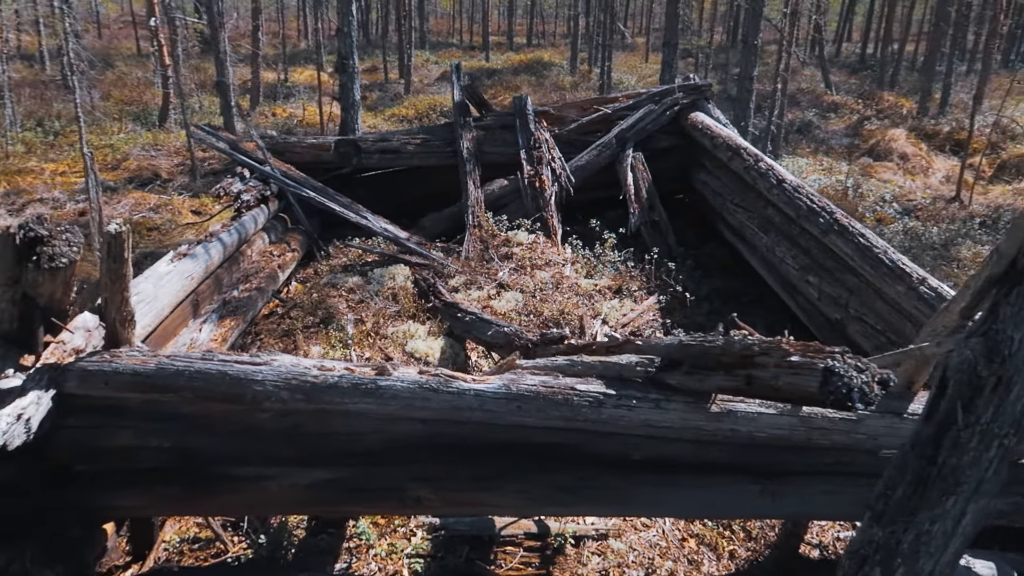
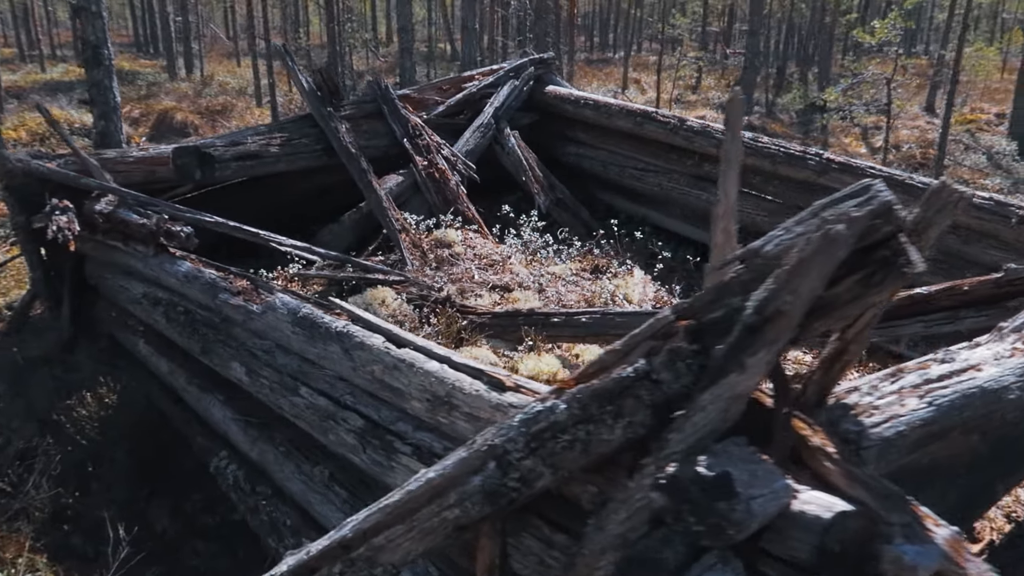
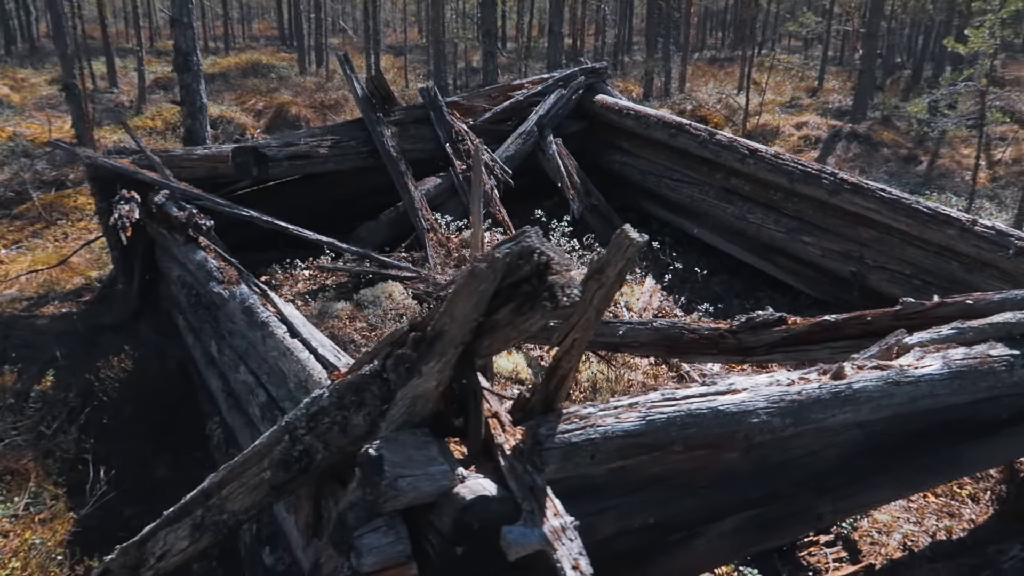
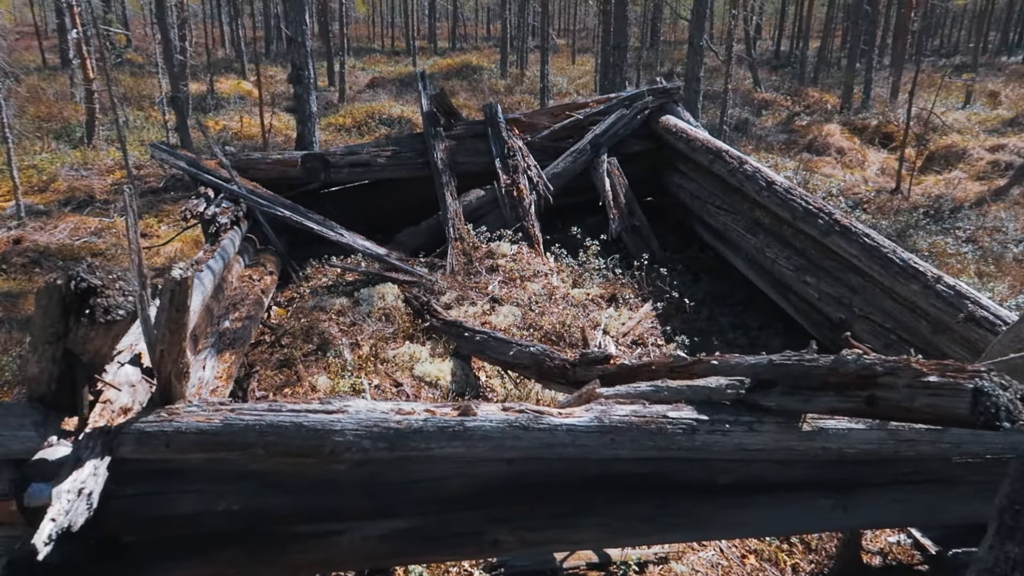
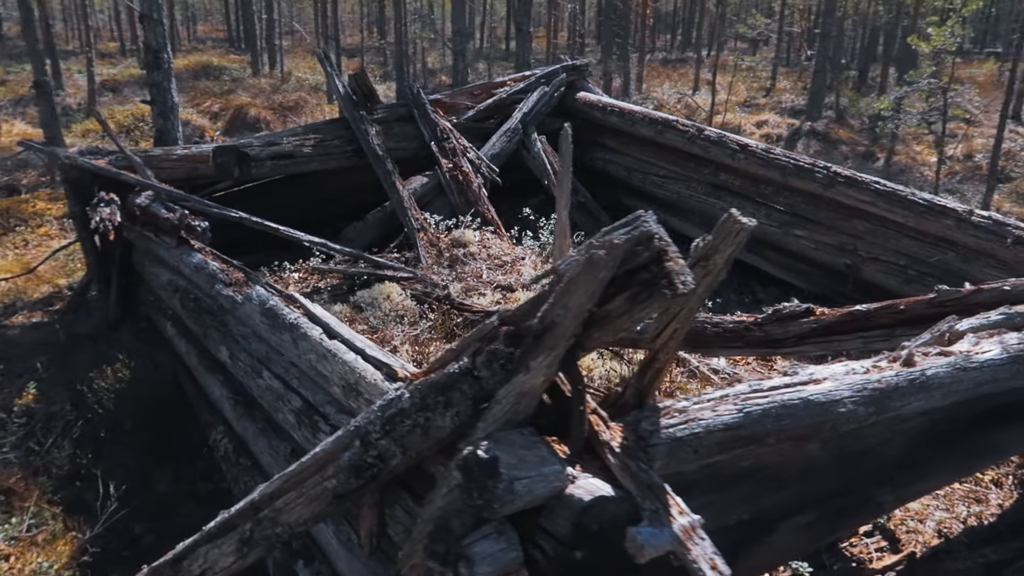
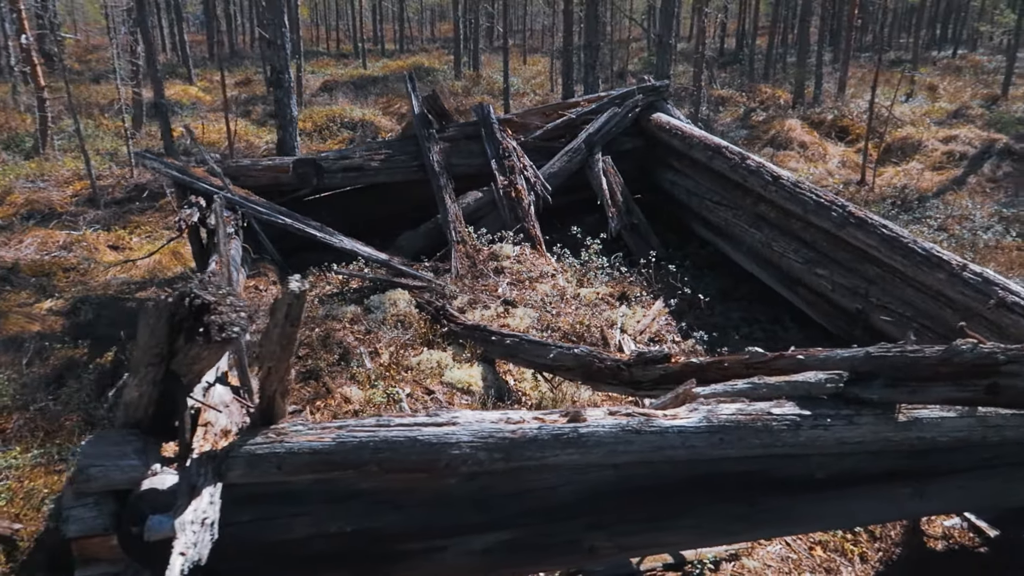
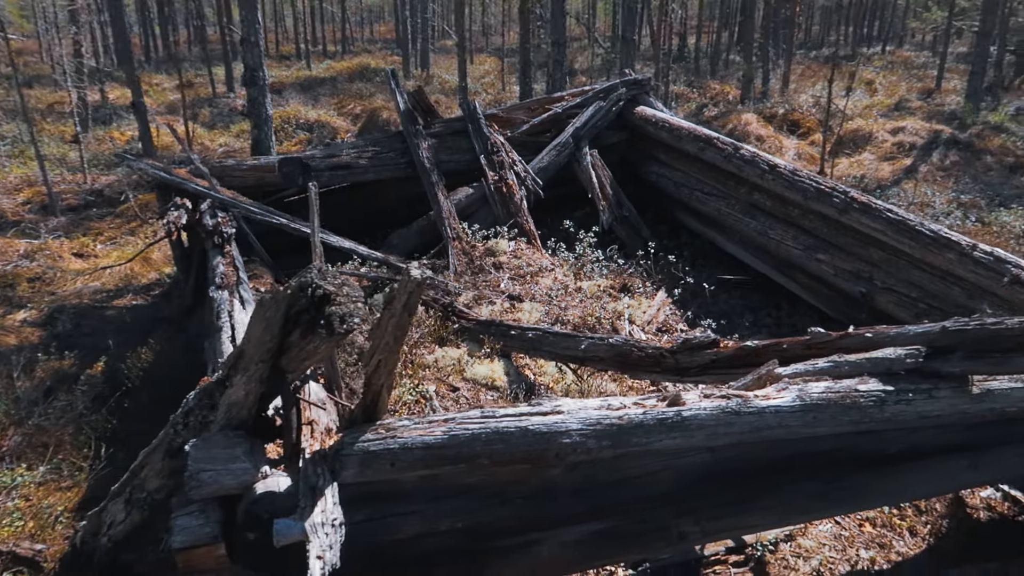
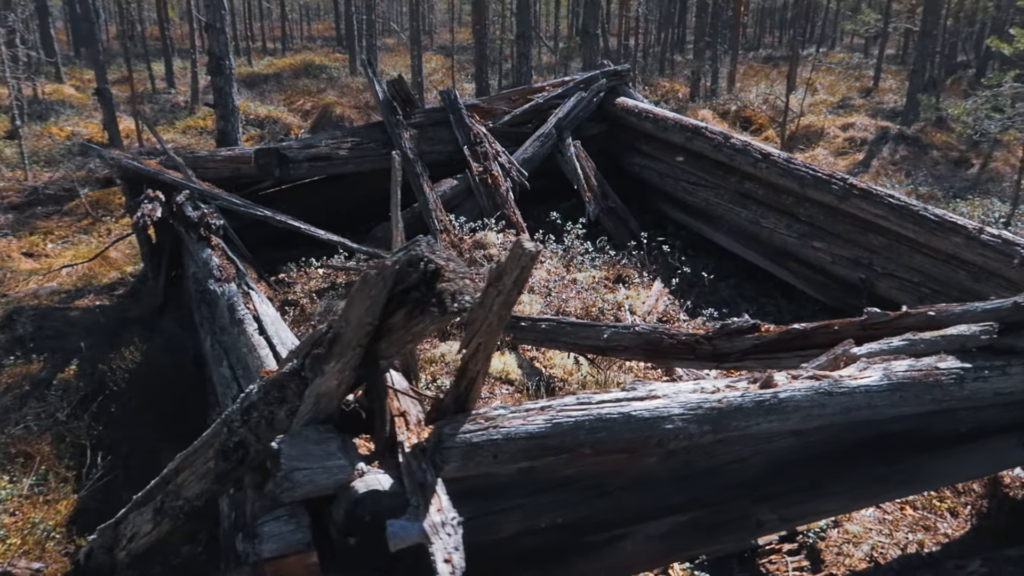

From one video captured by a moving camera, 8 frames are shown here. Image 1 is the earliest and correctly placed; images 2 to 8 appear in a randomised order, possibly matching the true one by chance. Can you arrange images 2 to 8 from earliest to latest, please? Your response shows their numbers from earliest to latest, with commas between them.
4, 6, 7, 8, 3, 5, 2
